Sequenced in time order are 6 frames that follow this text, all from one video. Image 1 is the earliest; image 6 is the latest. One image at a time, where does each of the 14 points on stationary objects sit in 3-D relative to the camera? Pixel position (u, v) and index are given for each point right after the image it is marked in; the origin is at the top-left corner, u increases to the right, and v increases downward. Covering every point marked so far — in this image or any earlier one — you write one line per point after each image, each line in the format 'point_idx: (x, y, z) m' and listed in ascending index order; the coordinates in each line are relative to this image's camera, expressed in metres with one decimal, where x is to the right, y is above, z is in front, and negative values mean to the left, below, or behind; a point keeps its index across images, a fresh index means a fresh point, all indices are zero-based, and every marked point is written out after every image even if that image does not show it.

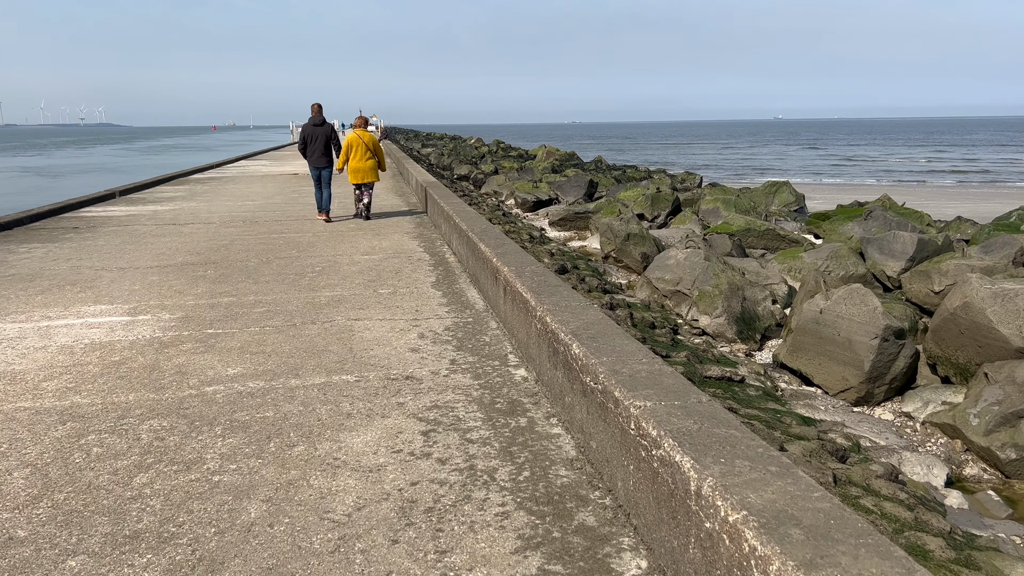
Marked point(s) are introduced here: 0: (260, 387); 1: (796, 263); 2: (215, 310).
0: (-1.0, -0.4, +3.1) m
1: (+3.5, +0.3, +10.0) m
2: (-1.7, -0.1, +4.5) m
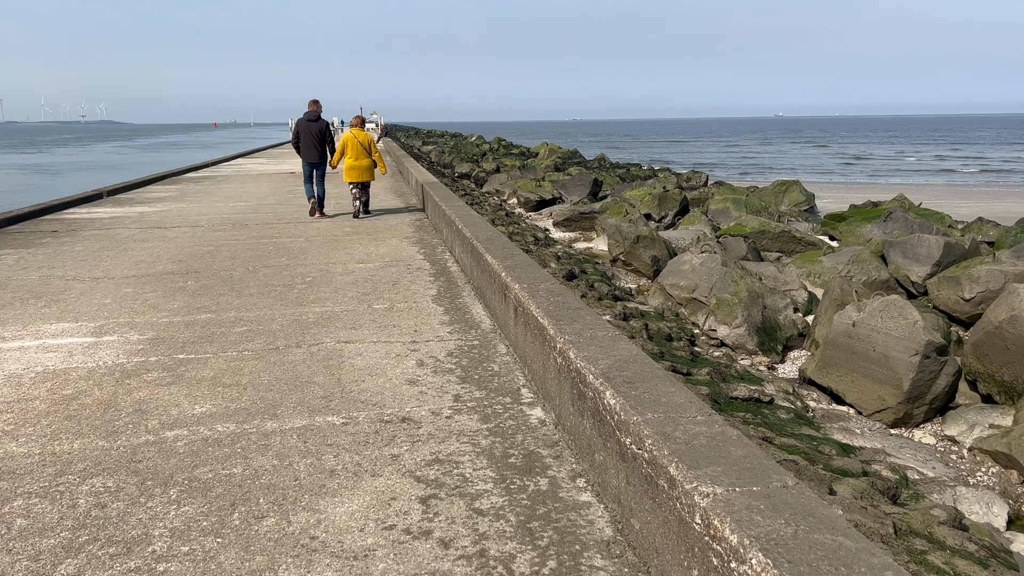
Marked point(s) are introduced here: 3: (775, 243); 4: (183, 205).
0: (-0.9, -0.5, +2.6) m
1: (+3.5, +0.2, +9.5) m
2: (-1.6, -0.2, +4.0) m
3: (+3.7, +0.6, +11.2) m
4: (-4.1, +1.0, +10.1) m
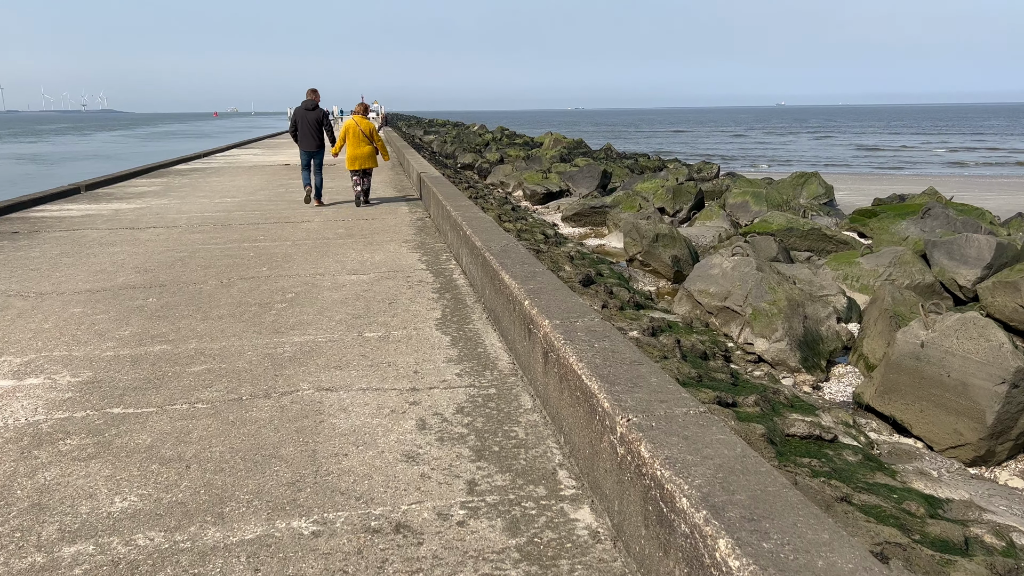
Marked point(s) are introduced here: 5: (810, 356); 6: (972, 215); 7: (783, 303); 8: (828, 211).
0: (-0.8, -0.6, +1.9) m
1: (+3.7, +0.2, +8.7) m
2: (-1.5, -0.3, +3.3) m
3: (+3.8, +0.6, +10.4) m
4: (-4.0, +1.0, +9.3) m
5: (+2.4, -0.5, +6.5) m
6: (+6.0, +1.0, +10.6) m
7: (+2.3, -0.1, +6.8) m
8: (+5.8, +1.4, +14.9) m
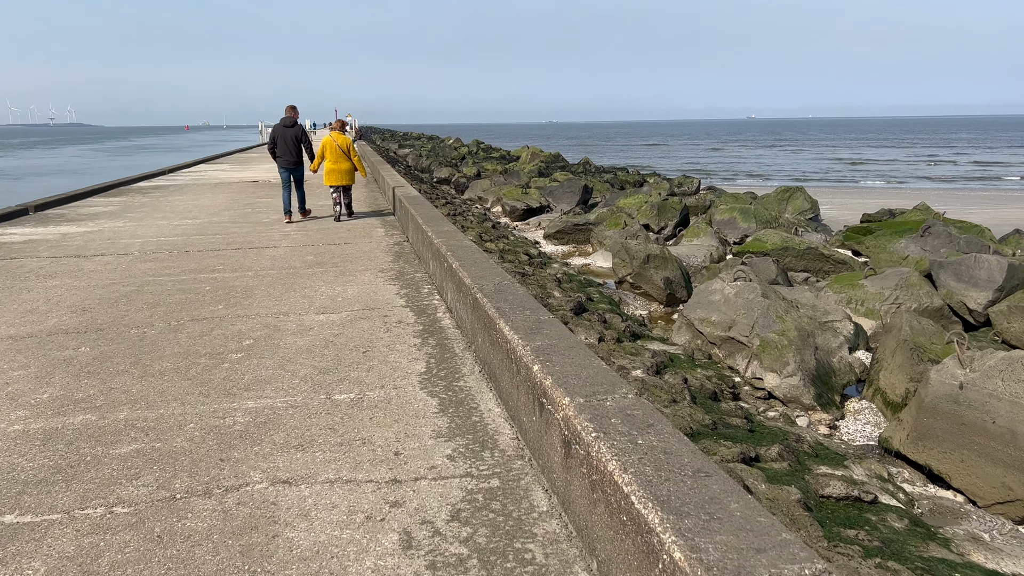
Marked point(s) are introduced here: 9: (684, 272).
0: (-0.8, -0.8, +1.2) m
1: (+3.5, 0.0, +8.2) m
2: (-1.5, -0.5, +2.6) m
3: (+3.6, +0.3, +9.9) m
4: (-4.2, +0.7, +8.6) m
5: (+2.3, -0.8, +6.0) m
6: (+5.8, +0.7, +10.2) m
7: (+2.2, -0.3, +6.3) m
8: (+5.5, +1.1, +14.5) m
9: (+2.0, +0.2, +9.6) m
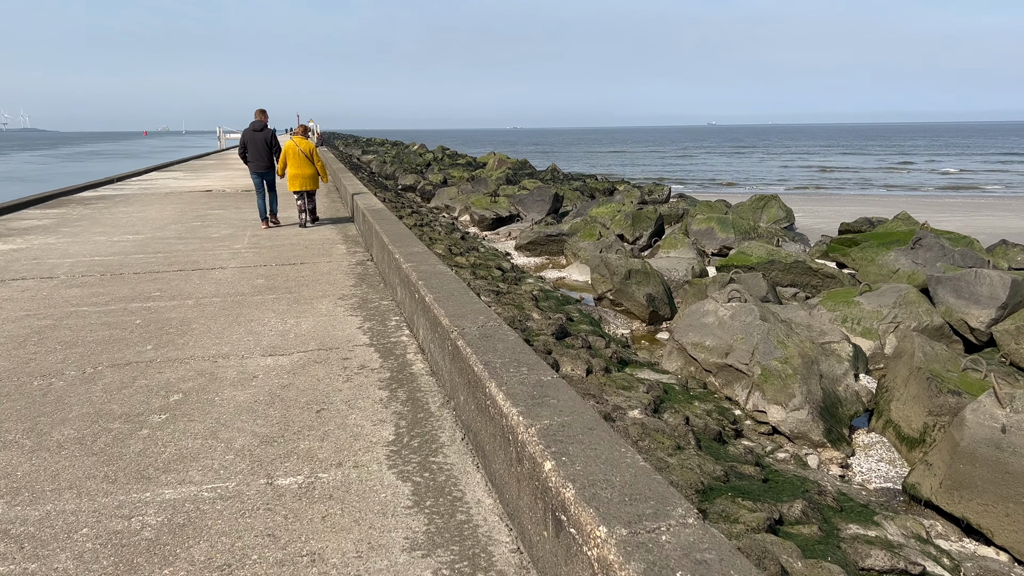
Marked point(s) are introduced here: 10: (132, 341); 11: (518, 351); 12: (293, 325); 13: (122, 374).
0: (-0.7, -0.9, +0.6) m
1: (+3.2, -0.2, +7.7) m
2: (-1.5, -0.7, +1.9) m
3: (+3.2, +0.2, +9.5) m
4: (-4.5, +0.5, +7.8) m
5: (+2.2, -0.9, +5.5) m
6: (+5.5, +0.5, +9.8) m
7: (+2.0, -0.5, +5.8) m
8: (+5.0, +0.9, +14.1) m
9: (+1.7, 0.0, +9.1) m
10: (-1.9, -0.3, +4.0) m
11: (0.0, -0.2, +2.7) m
12: (-1.2, -0.2, +4.3) m
13: (-1.7, -0.4, +3.5) m
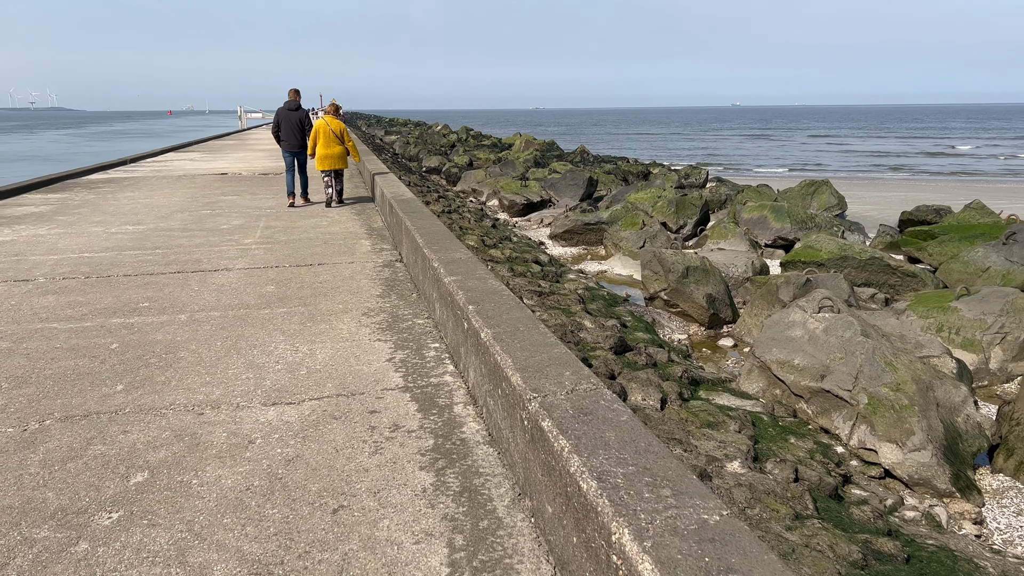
0: (-0.5, -1.1, -0.3) m
1: (+3.6, -0.2, +6.7) m
2: (-1.3, -0.8, +1.0) m
3: (+3.7, +0.2, +8.4) m
4: (-4.1, +0.5, +7.0) m
5: (+2.5, -1.0, +4.5) m
6: (+5.9, +0.5, +8.7) m
7: (+2.4, -0.6, +4.8) m
8: (+5.5, +1.0, +13.0) m
9: (+2.2, 0.0, +8.1) m
10: (-1.6, -0.3, +3.1) m
11: (+0.3, -0.3, +1.7) m
12: (-0.9, -0.3, +3.4) m
13: (-1.4, -0.5, +2.6) m
